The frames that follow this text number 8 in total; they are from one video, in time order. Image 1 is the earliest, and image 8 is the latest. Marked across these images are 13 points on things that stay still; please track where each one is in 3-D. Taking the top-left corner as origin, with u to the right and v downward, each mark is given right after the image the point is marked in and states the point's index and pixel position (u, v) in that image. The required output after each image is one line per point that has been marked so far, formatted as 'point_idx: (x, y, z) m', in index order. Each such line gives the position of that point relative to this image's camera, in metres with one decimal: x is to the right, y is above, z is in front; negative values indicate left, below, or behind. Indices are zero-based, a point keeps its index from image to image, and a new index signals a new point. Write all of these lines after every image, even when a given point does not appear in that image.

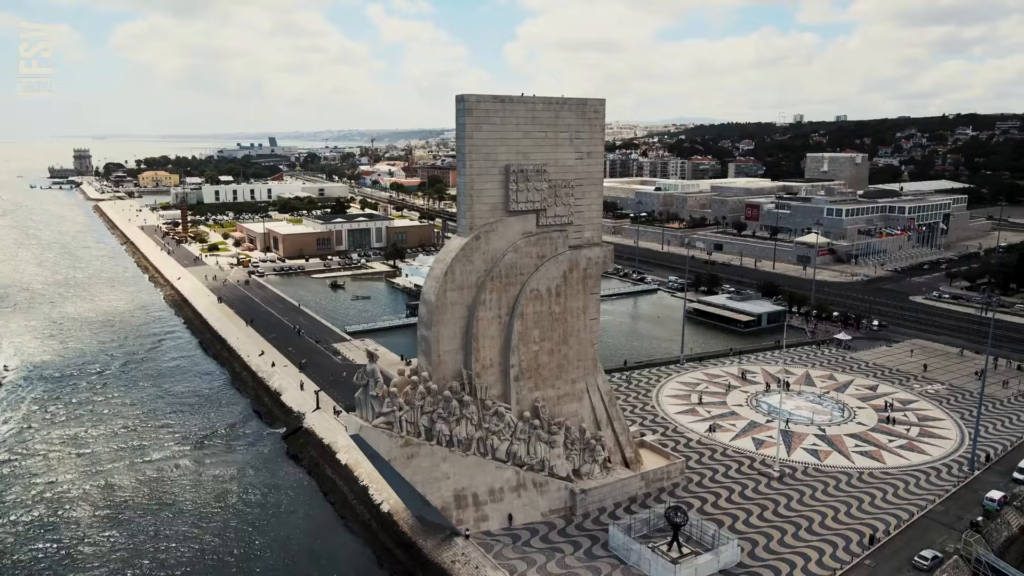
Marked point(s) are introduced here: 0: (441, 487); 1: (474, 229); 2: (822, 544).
0: (-1.9, -5.3, +19.4) m
1: (-1.0, +1.6, +19.6) m
2: (+8.4, -6.9, +19.6) m
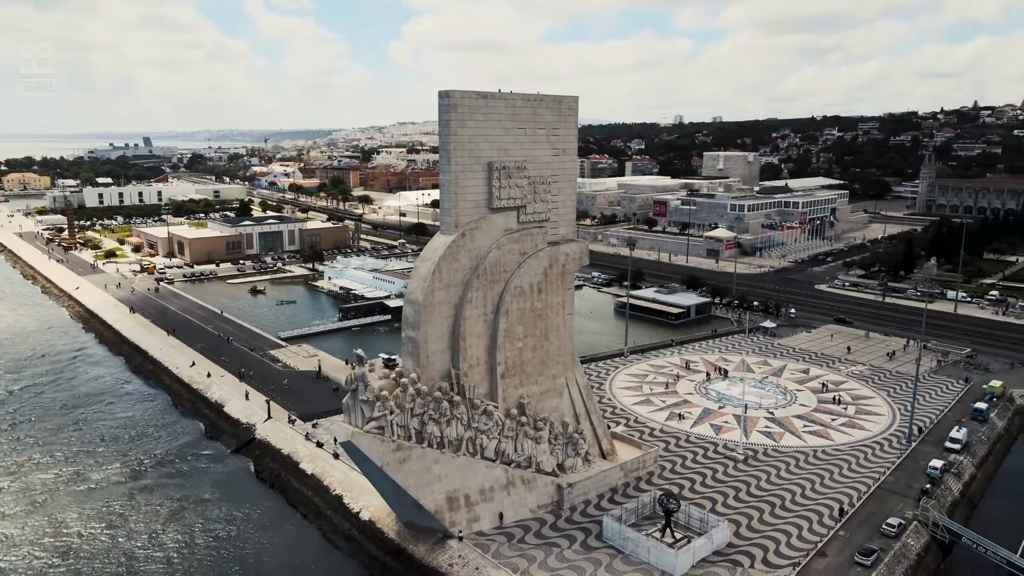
0: (-2.1, -5.3, +19.0) m
1: (-1.4, +1.6, +19.4) m
2: (+8.1, -6.6, +20.7) m
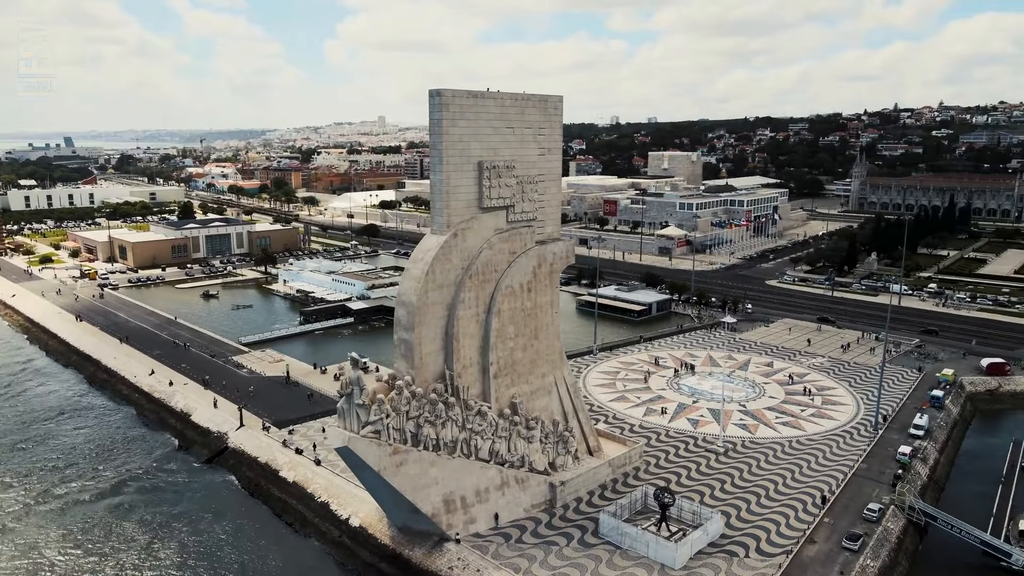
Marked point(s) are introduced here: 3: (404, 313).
0: (-2.1, -5.3, +18.8) m
1: (-1.6, +1.6, +19.2) m
2: (+7.9, -6.4, +21.3) m
3: (-2.8, -0.7, +18.8) m
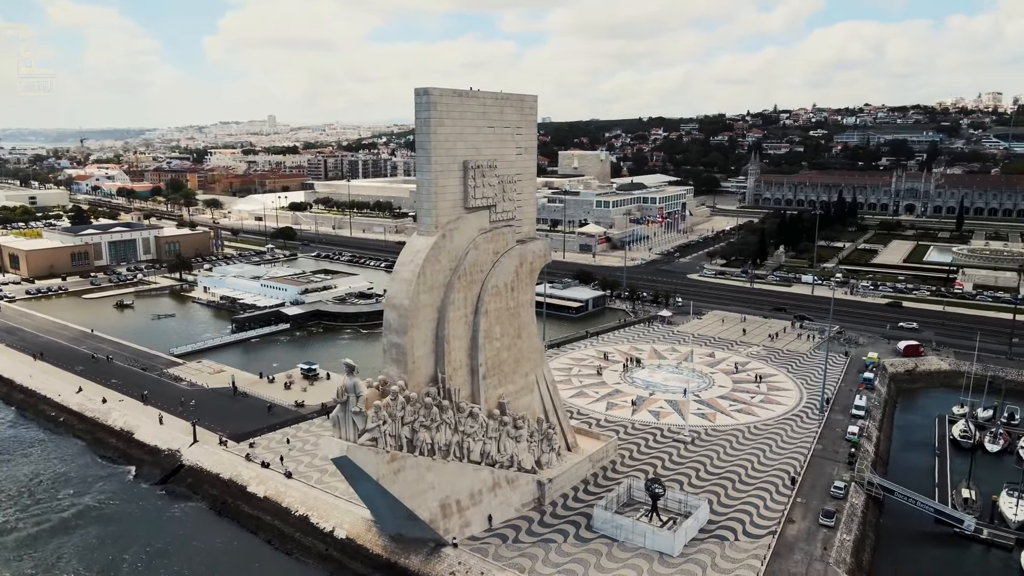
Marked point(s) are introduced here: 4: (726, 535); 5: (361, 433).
0: (-2.1, -5.3, +18.5) m
1: (-1.9, +1.6, +18.9) m
2: (+7.5, -6.2, +22.2) m
3: (-2.9, -0.7, +18.4) m
4: (+5.8, -6.6, +19.6) m
5: (-3.6, -3.5, +17.4) m
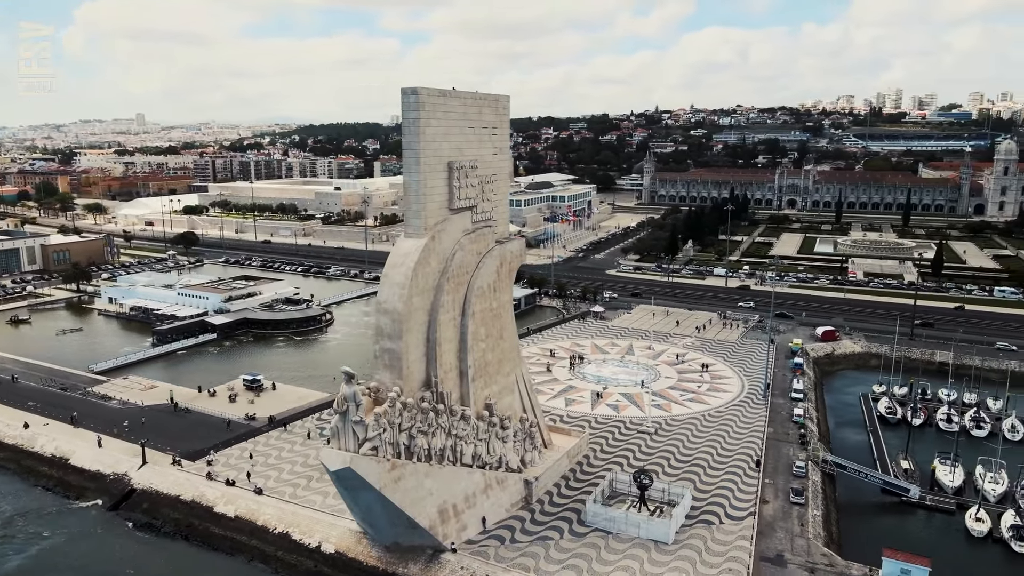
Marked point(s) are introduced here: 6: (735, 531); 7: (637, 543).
0: (-2.1, -5.4, +18.1) m
1: (-2.1, +1.5, +18.6) m
2: (+6.9, -6.0, +23.3) m
3: (-3.0, -0.8, +17.9) m
4: (+5.6, -6.5, +20.4) m
5: (-3.5, -3.6, +16.8) m
6: (+6.1, -6.6, +19.8) m
7: (+3.3, -6.7, +19.2) m
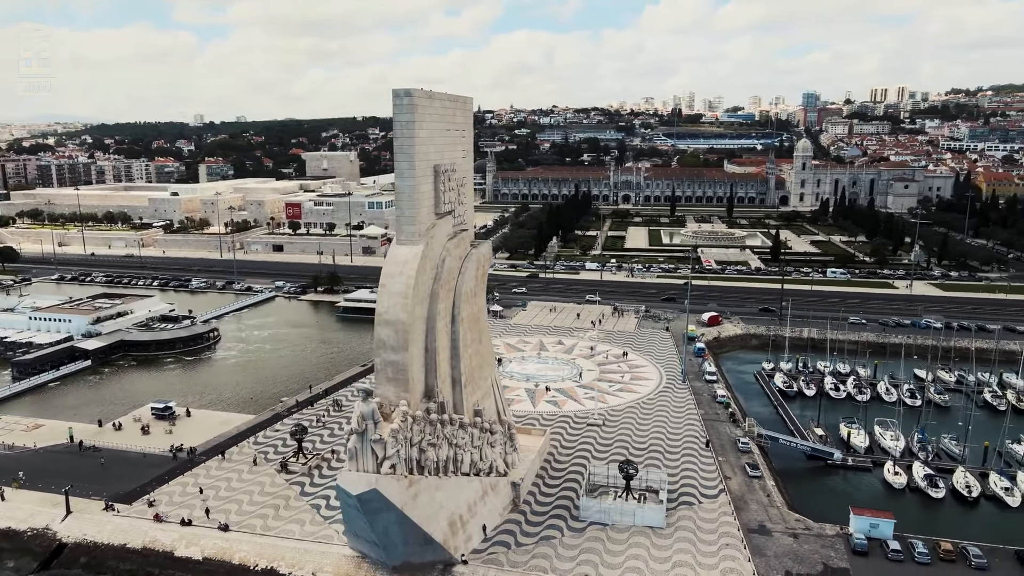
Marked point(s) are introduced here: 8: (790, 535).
0: (-1.7, -5.6, +17.6) m
1: (-2.2, +1.3, +18.0) m
2: (+5.9, -5.8, +24.7) m
3: (-2.8, -1.1, +17.2) m
4: (+5.3, -6.3, +21.6) m
5: (-2.8, -3.8, +16.0) m
6: (+5.9, -6.4, +21.1) m
7: (+3.3, -6.6, +19.9) m
8: (+7.6, -6.7, +19.8) m
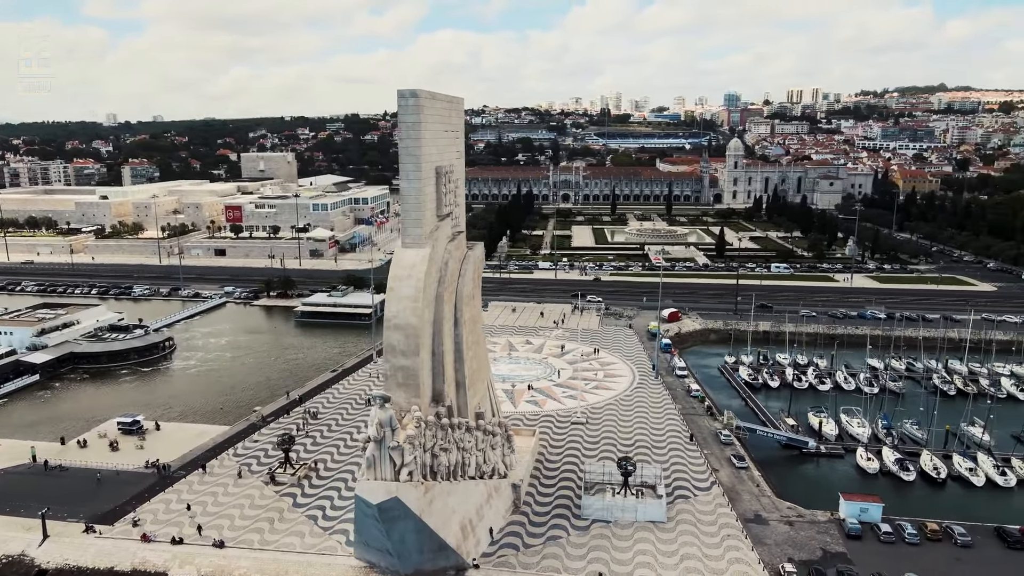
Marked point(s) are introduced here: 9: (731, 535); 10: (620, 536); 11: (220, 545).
0: (-1.4, -5.7, +17.5) m
1: (-2.1, +1.2, +17.8) m
2: (+5.5, -5.7, +25.2) m
3: (-2.5, -1.2, +16.9) m
4: (+5.2, -6.2, +22.0) m
5: (-2.4, -3.9, +15.8) m
6: (+5.9, -6.3, +21.6) m
7: (+3.4, -6.6, +20.2) m
8: (+7.7, -6.6, +20.5) m
9: (+5.9, -6.7, +19.6) m
10: (+2.9, -6.7, +19.7) m
11: (-7.7, -6.8, +19.2) m
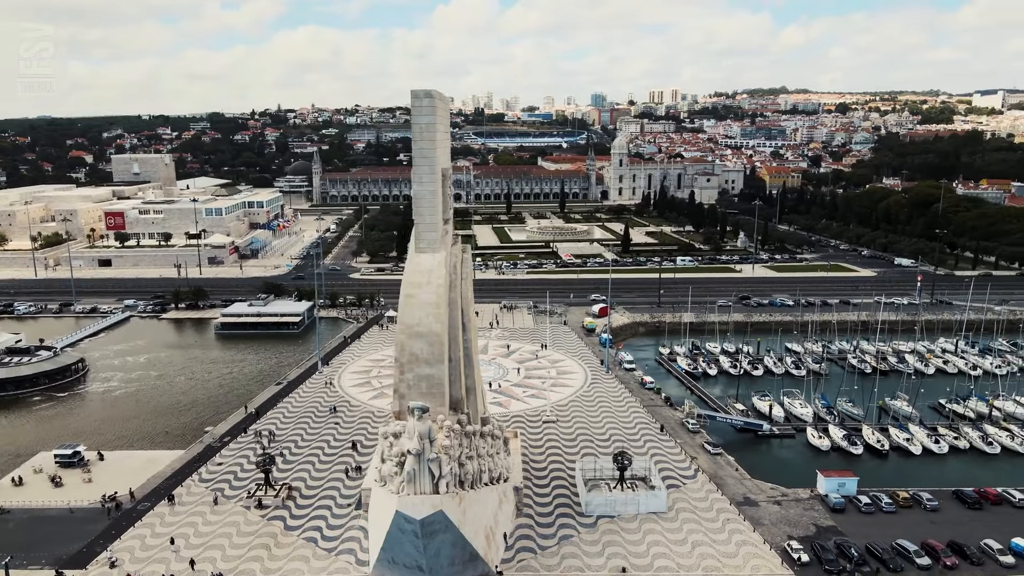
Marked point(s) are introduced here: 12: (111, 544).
0: (-0.7, -5.8, +17.2) m
1: (-1.7, +1.1, +17.4) m
2: (+4.8, -5.5, +25.9) m
3: (-1.9, -1.3, +16.4) m
4: (+5.1, -6.1, +22.8) m
5: (-1.5, -4.1, +15.3) m
6: (+5.8, -6.2, +22.5) m
7: (+3.6, -6.5, +20.7) m
8: (+7.8, -6.4, +21.6) m
9: (+6.1, -6.5, +20.5) m
10: (+3.2, -6.7, +20.1) m
11: (-7.2, -7.1, +17.9) m
12: (-10.7, -6.8, +19.5) m
